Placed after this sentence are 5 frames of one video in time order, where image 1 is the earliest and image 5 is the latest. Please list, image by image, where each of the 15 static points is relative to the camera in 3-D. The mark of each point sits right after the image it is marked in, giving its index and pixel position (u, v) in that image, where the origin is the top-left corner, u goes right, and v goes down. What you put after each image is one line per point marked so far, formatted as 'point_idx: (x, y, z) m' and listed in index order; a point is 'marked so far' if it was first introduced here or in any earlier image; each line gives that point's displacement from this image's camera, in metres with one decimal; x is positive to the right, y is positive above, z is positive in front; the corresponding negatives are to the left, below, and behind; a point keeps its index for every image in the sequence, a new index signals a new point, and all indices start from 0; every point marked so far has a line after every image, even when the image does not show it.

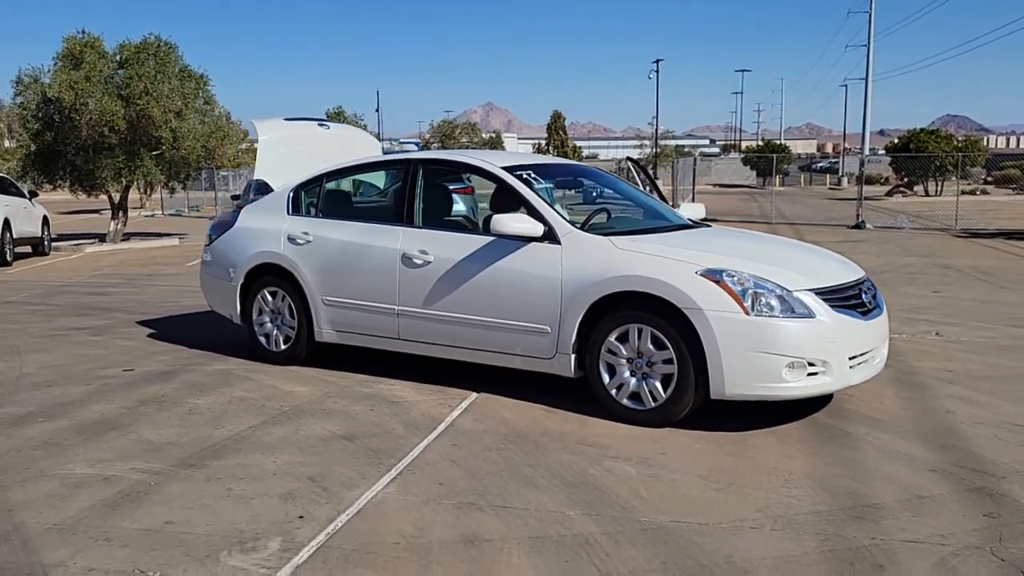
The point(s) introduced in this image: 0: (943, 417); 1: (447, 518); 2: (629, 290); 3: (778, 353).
0: (+2.9, -0.9, +6.1) m
1: (-0.3, -1.1, +4.3) m
2: (+0.8, 0.0, +5.8) m
3: (+1.6, -0.4, +5.4) m
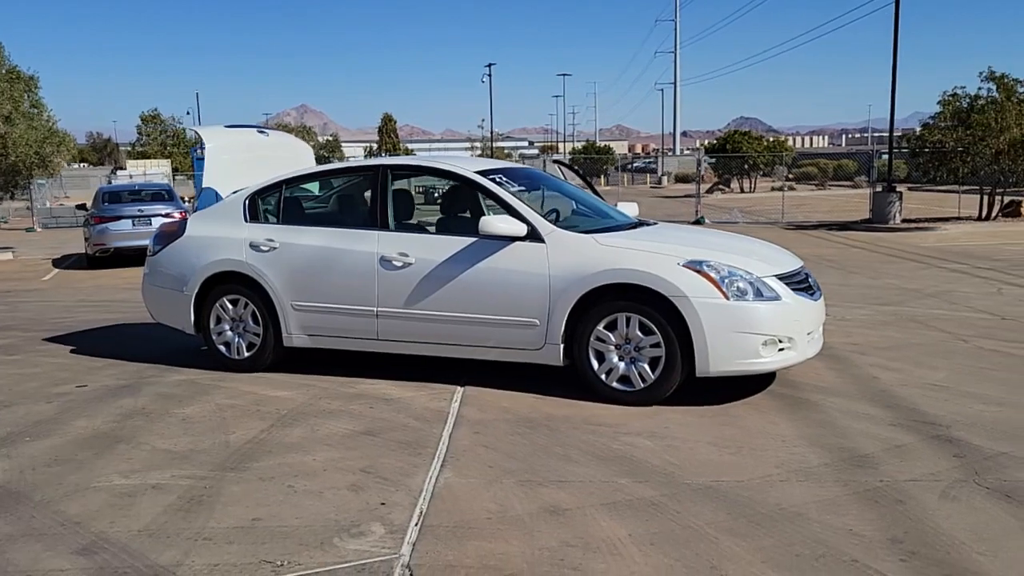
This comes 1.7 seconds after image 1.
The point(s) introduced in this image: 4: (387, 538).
0: (+2.8, -0.7, +7.1) m
1: (0.0, -1.1, +4.7) m
2: (+0.7, 0.0, +6.4) m
3: (+1.6, -0.3, +6.2) m
4: (-0.6, -1.1, +4.1) m
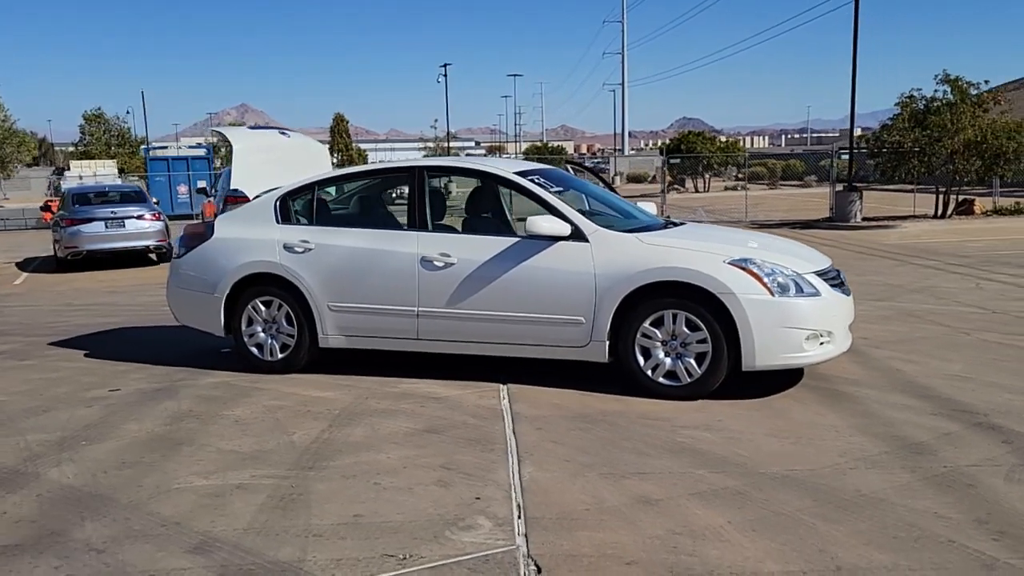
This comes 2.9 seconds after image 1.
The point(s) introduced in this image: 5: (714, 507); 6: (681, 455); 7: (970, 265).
0: (+3.1, -0.7, +7.4) m
1: (+0.5, -1.0, +4.8) m
2: (+1.1, +0.1, +6.5) m
3: (+2.0, -0.3, +6.4) m
4: (-0.1, -1.1, +4.2) m
5: (+1.0, -1.1, +4.5) m
6: (+1.0, -1.0, +5.3) m
7: (+8.5, +0.4, +16.8) m
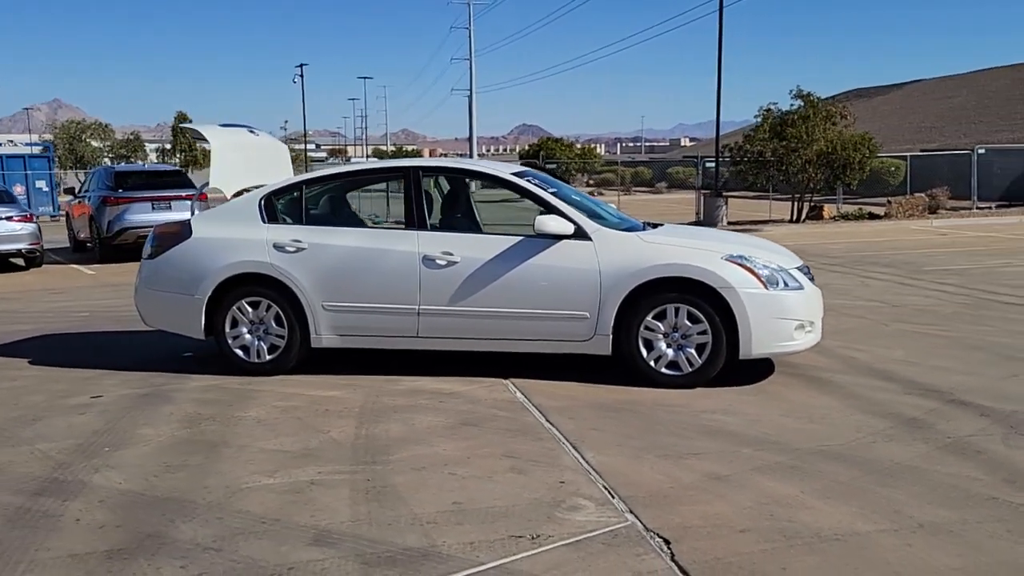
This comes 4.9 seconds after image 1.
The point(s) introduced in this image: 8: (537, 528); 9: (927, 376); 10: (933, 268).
0: (+3.1, -0.7, +8.1) m
1: (+0.9, -1.0, +5.1) m
2: (+1.2, +0.1, +7.0) m
3: (+2.1, -0.2, +7.0) m
4: (+0.4, -1.1, +4.5) m
5: (+1.4, -1.0, +4.9) m
6: (+1.3, -0.9, +5.8) m
7: (+6.7, +0.5, +18.4) m
8: (+0.1, -1.1, +4.2) m
9: (+3.4, -0.7, +7.5) m
10: (+8.2, +0.4, +17.7) m
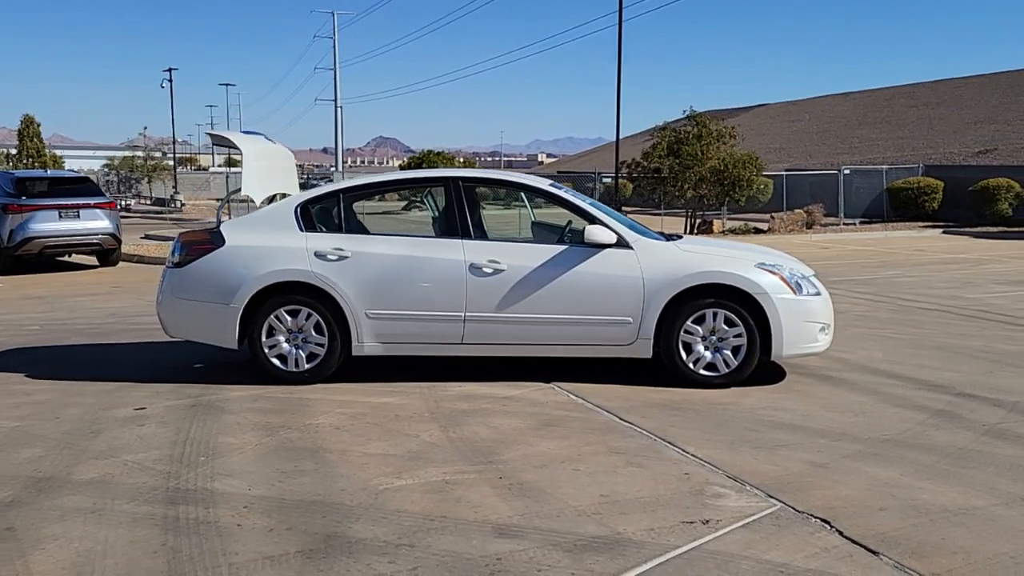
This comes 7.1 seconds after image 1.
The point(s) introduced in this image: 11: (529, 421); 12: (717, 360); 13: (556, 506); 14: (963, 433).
0: (+3.3, -0.7, +8.9) m
1: (+1.6, -1.0, +5.6) m
2: (+1.6, 0.0, +7.4) m
3: (+2.5, -0.3, +7.6) m
4: (+1.2, -1.1, +4.8) m
5: (+2.2, -1.1, +5.4) m
6: (+1.9, -1.0, +6.2) m
7: (+5.3, +0.3, +19.5) m
8: (+0.9, -1.1, +4.6) m
9: (+3.7, -0.8, +8.3) m
10: (+6.8, +0.2, +19.1) m
11: (+0.1, -0.9, +6.4) m
12: (+1.7, -0.6, +7.5) m
13: (+0.2, -1.1, +4.7) m
14: (+3.0, -1.0, +6.2) m
